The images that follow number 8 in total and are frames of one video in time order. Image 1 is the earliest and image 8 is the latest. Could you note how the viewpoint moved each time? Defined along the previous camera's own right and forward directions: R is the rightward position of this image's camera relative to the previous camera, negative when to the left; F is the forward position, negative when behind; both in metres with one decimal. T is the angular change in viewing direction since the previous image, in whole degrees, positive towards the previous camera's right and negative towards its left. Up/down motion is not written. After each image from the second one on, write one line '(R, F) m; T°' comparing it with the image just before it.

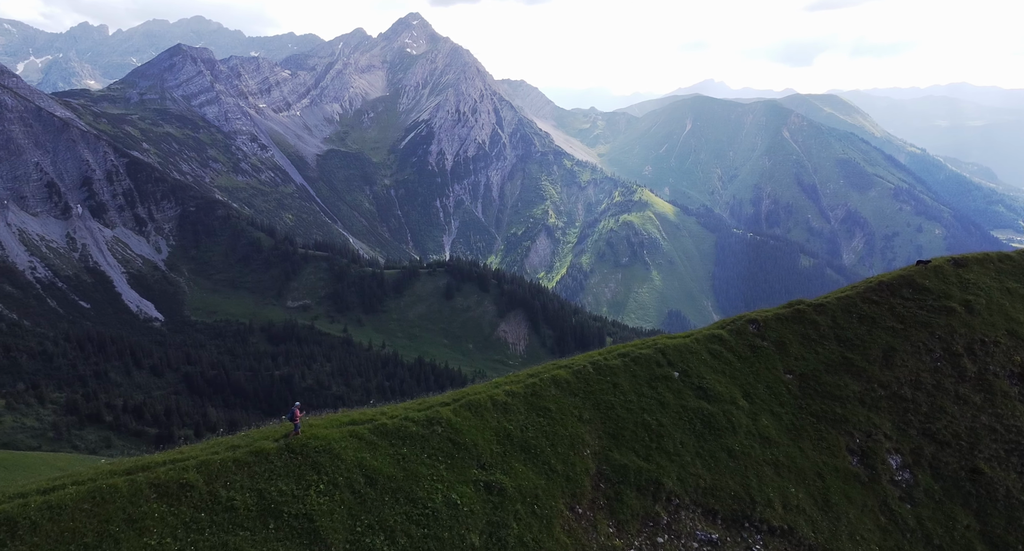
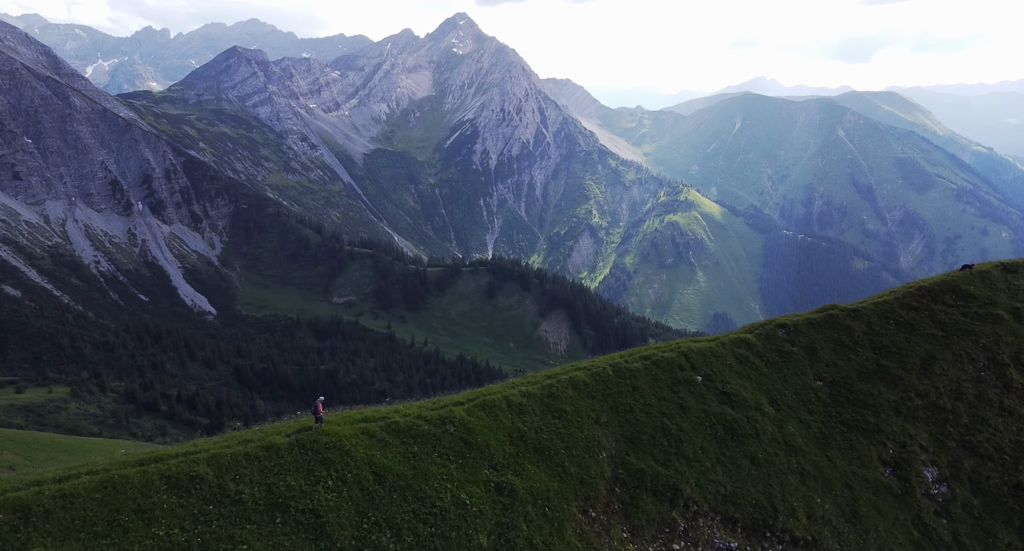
(+2.1, +0.2) m; -4°
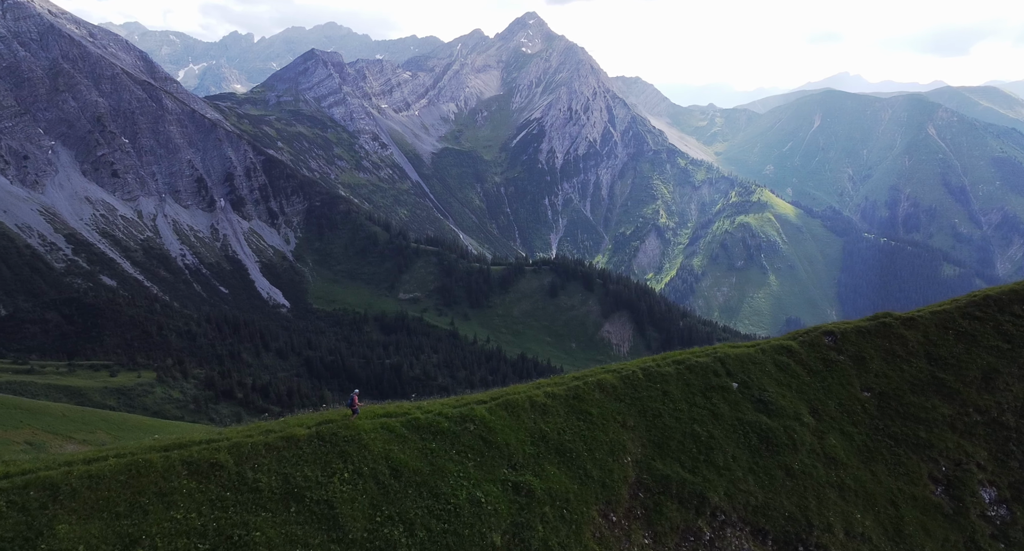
(+3.1, +0.1) m; -5°
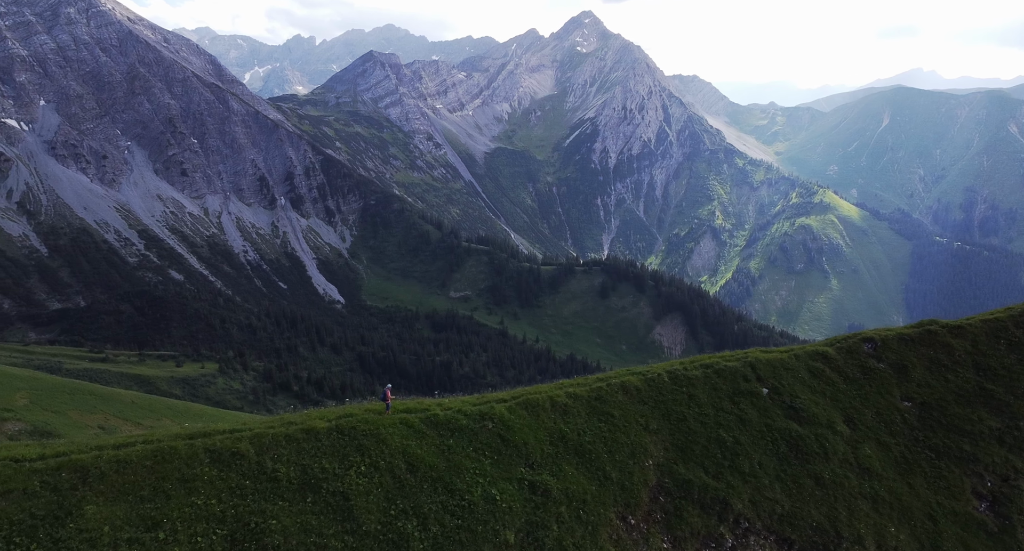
(+2.3, -0.2) m; -4°
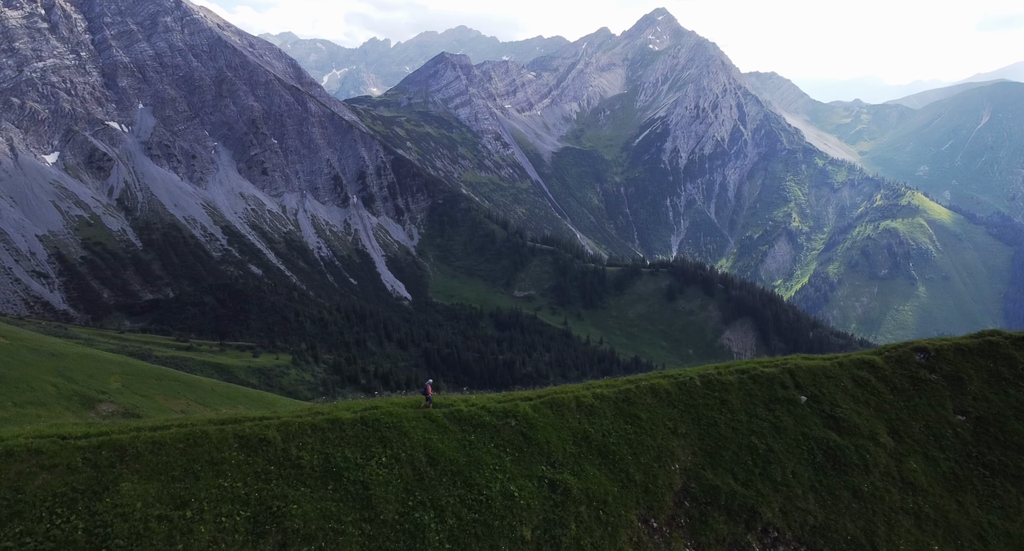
(+3.0, -0.4) m; -6°
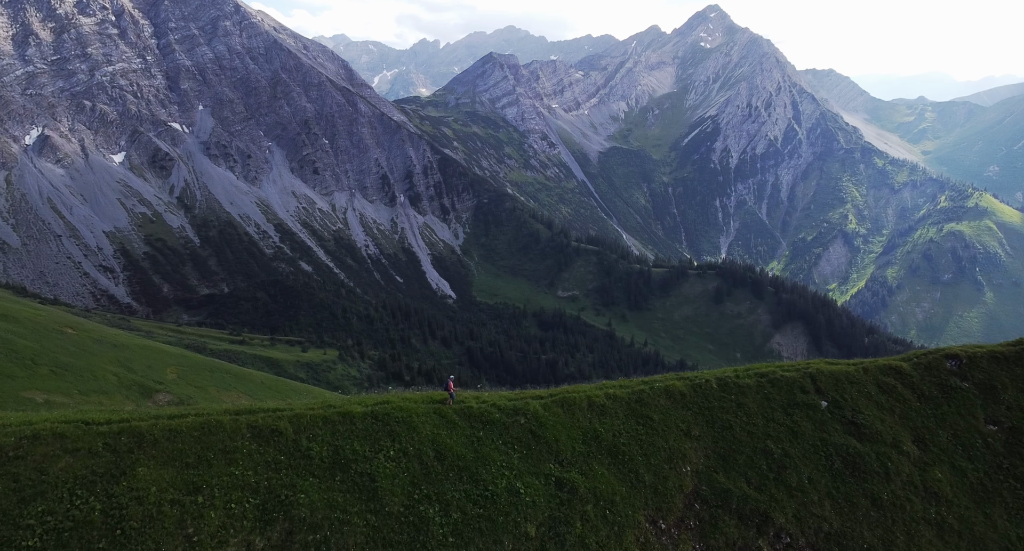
(+2.6, -0.5) m; -4°
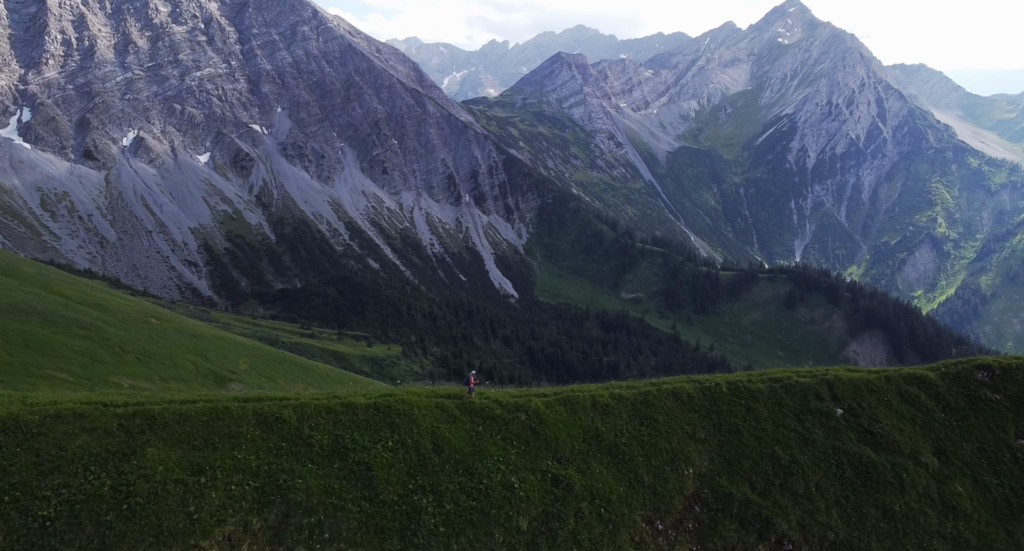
(+4.7, -0.9) m; -5°
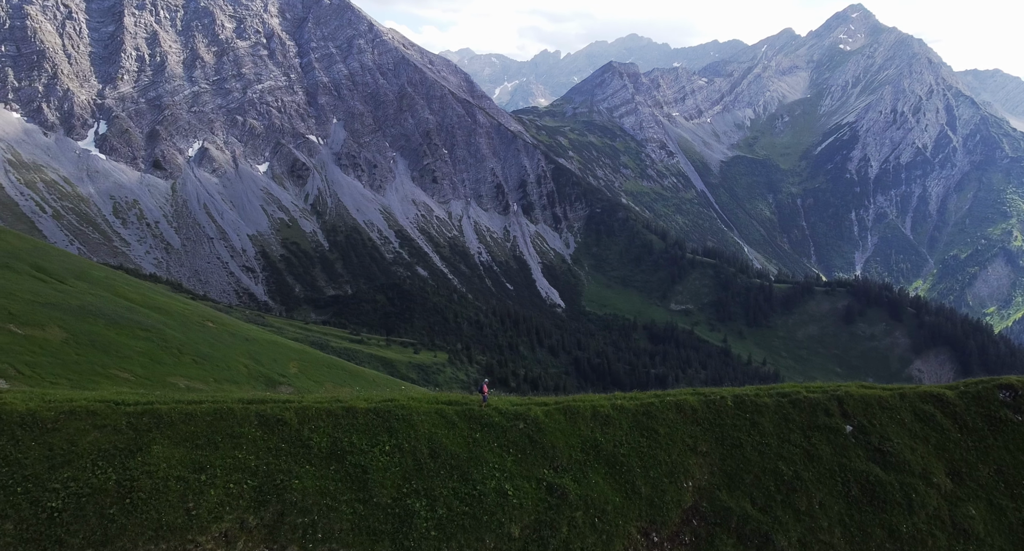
(+3.8, -0.7) m; -4°
